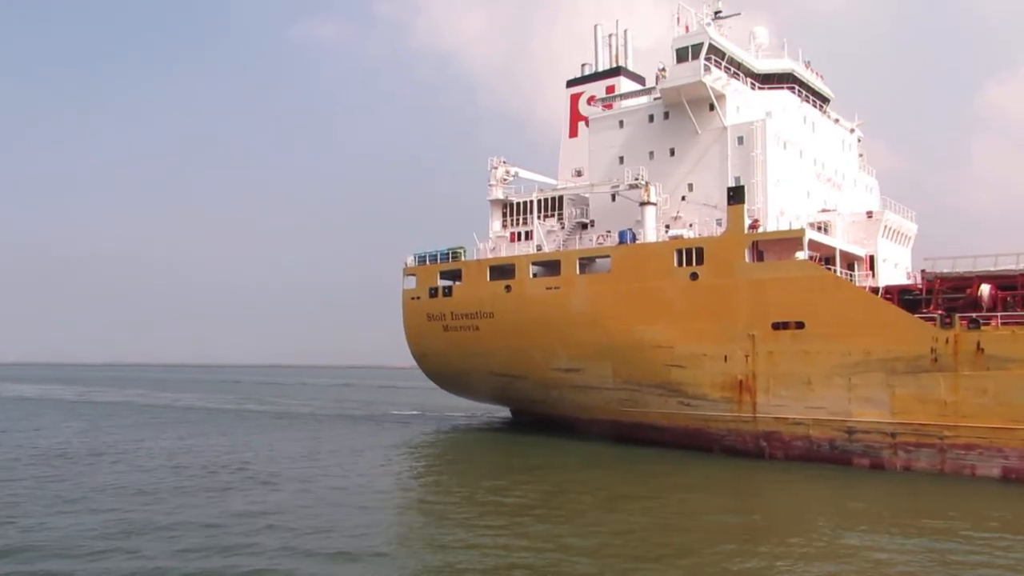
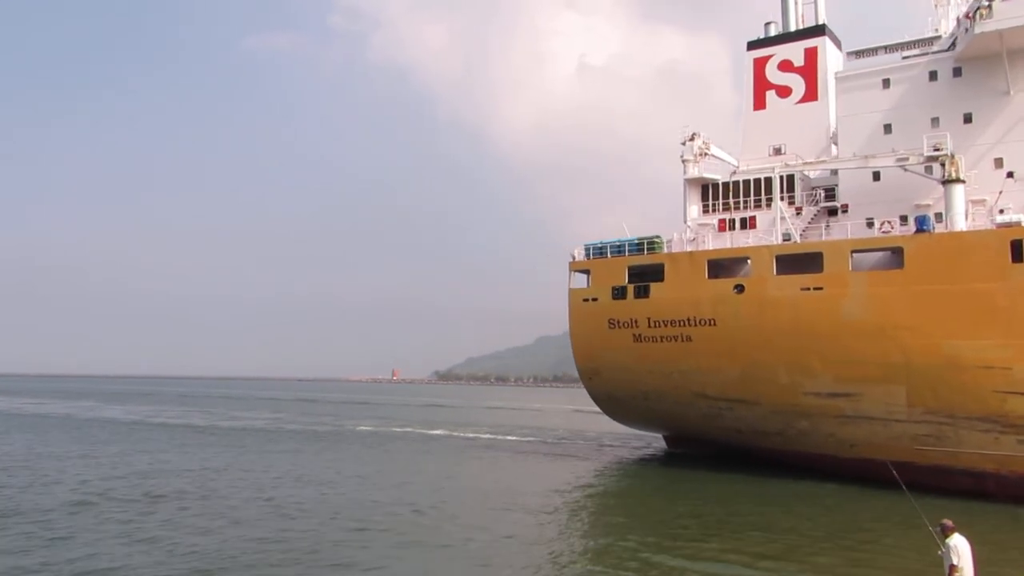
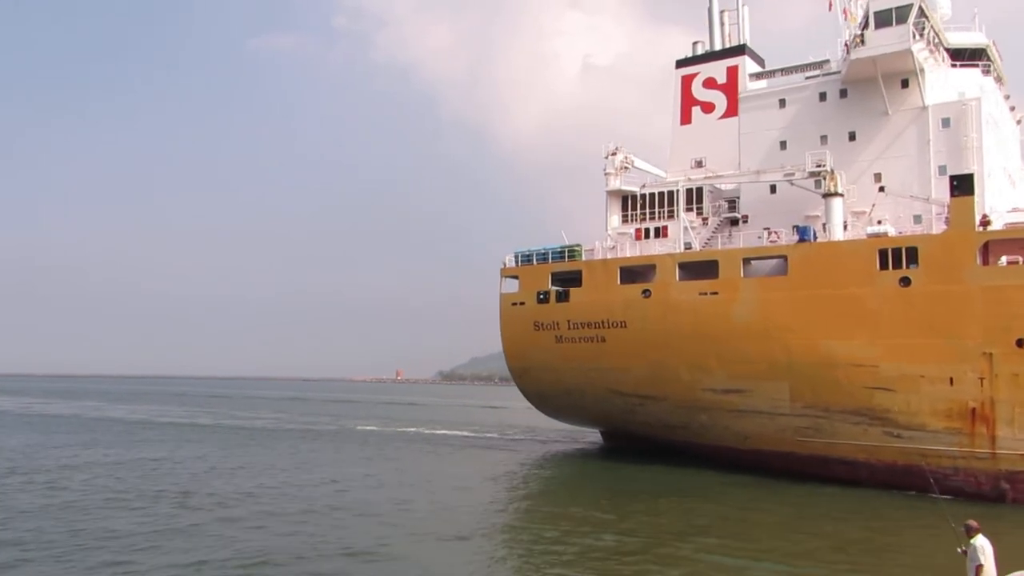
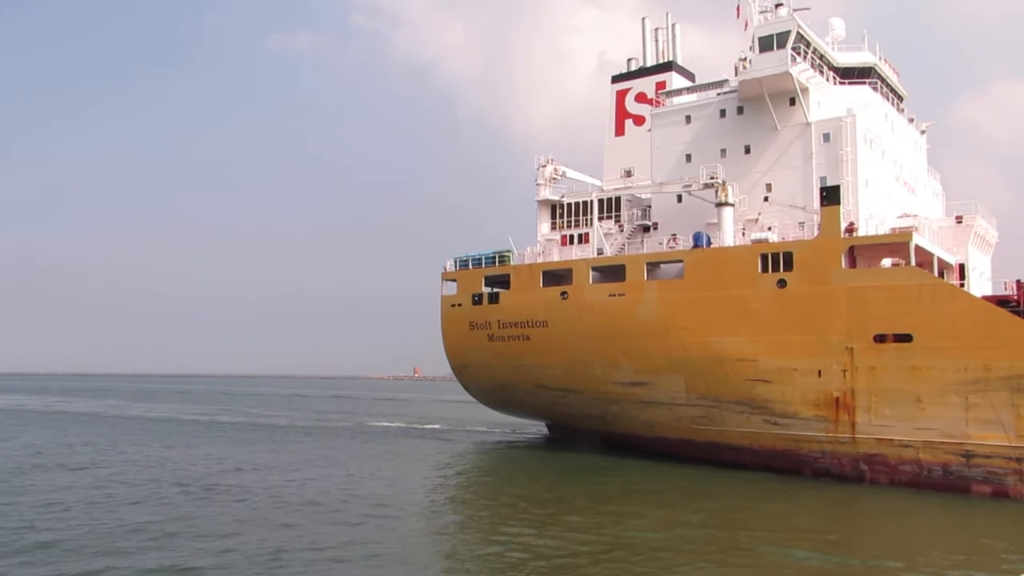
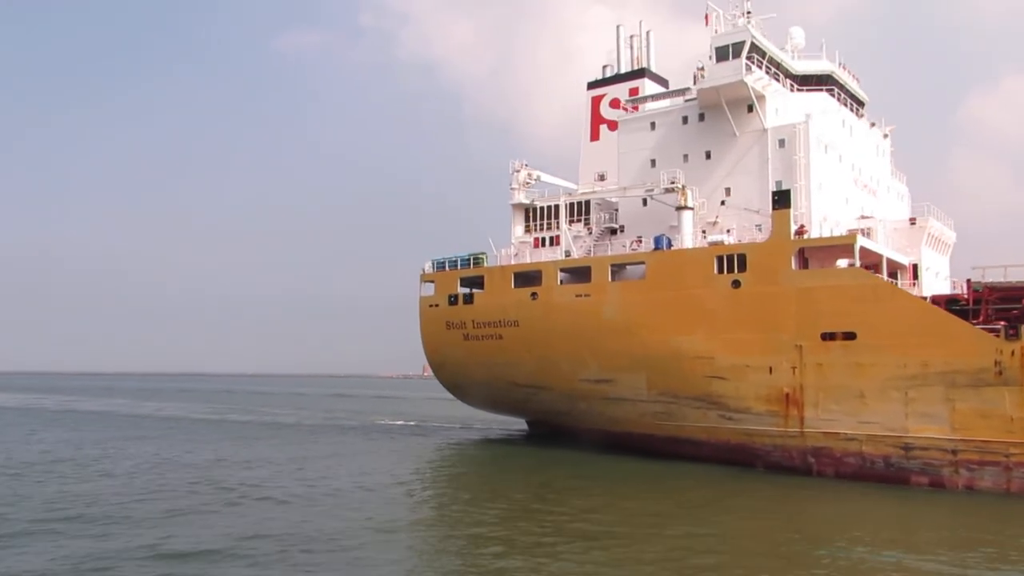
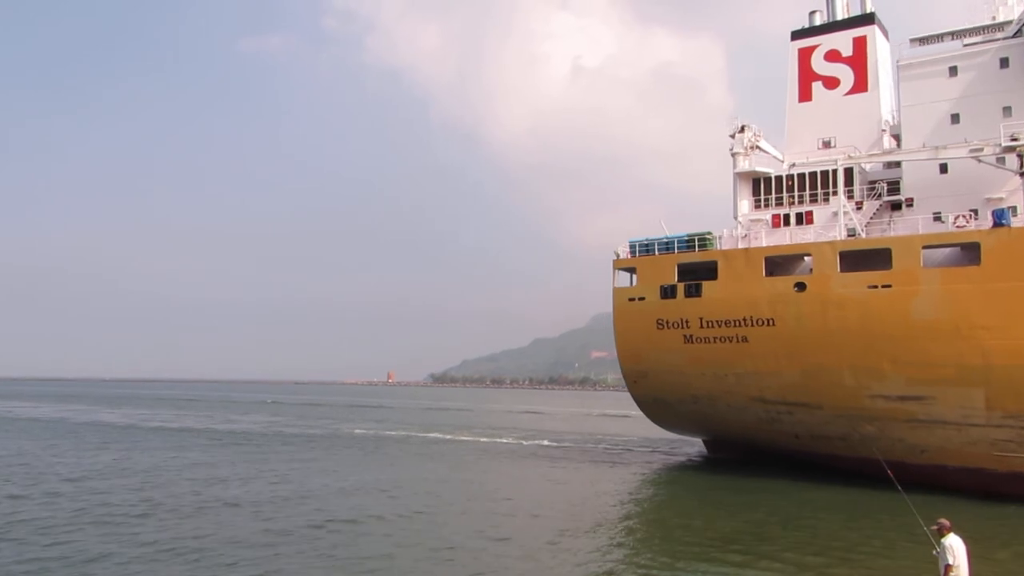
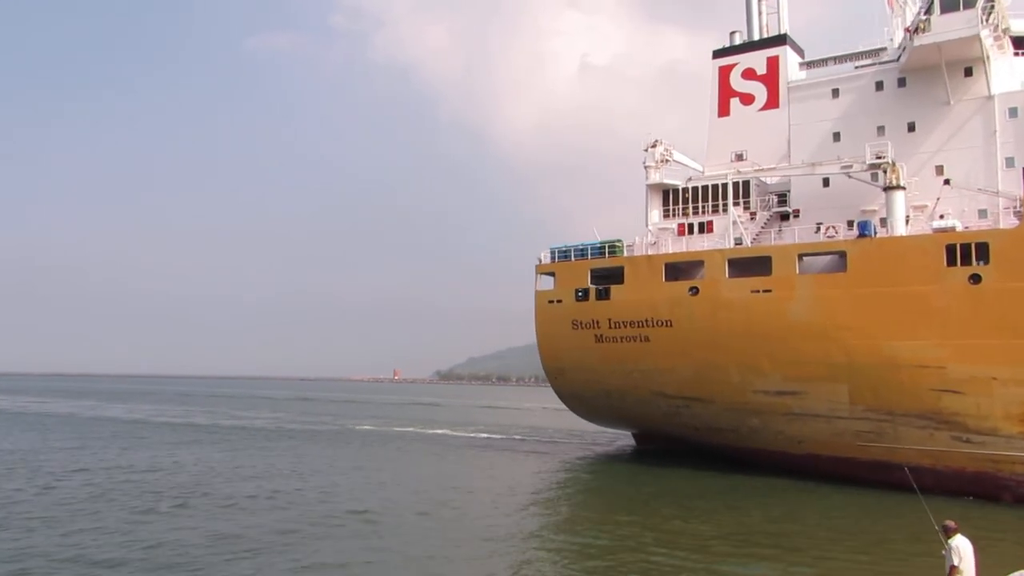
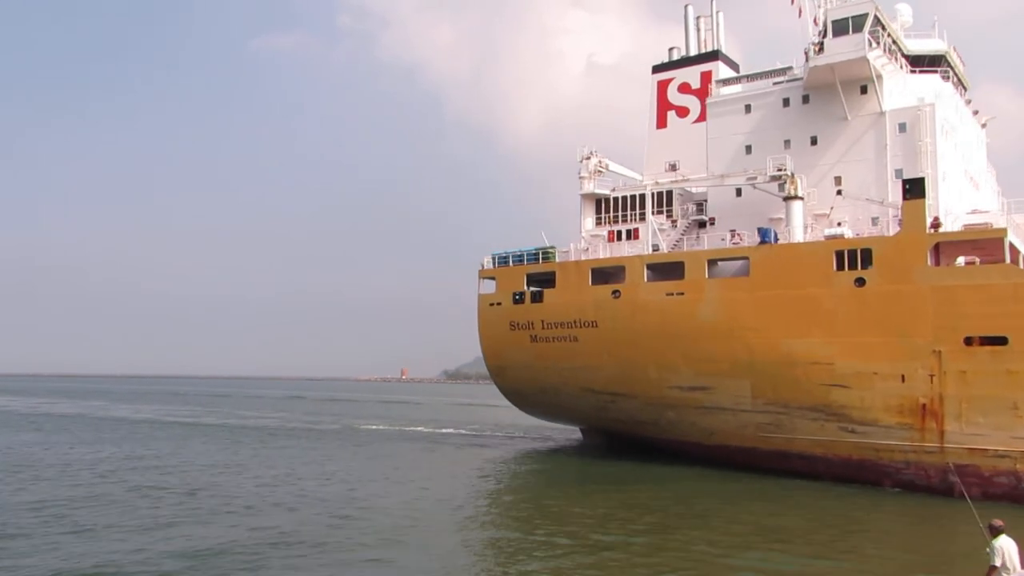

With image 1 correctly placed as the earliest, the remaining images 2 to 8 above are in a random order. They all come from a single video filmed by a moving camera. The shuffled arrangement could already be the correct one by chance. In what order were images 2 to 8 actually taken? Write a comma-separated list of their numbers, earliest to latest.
5, 4, 8, 3, 7, 2, 6
